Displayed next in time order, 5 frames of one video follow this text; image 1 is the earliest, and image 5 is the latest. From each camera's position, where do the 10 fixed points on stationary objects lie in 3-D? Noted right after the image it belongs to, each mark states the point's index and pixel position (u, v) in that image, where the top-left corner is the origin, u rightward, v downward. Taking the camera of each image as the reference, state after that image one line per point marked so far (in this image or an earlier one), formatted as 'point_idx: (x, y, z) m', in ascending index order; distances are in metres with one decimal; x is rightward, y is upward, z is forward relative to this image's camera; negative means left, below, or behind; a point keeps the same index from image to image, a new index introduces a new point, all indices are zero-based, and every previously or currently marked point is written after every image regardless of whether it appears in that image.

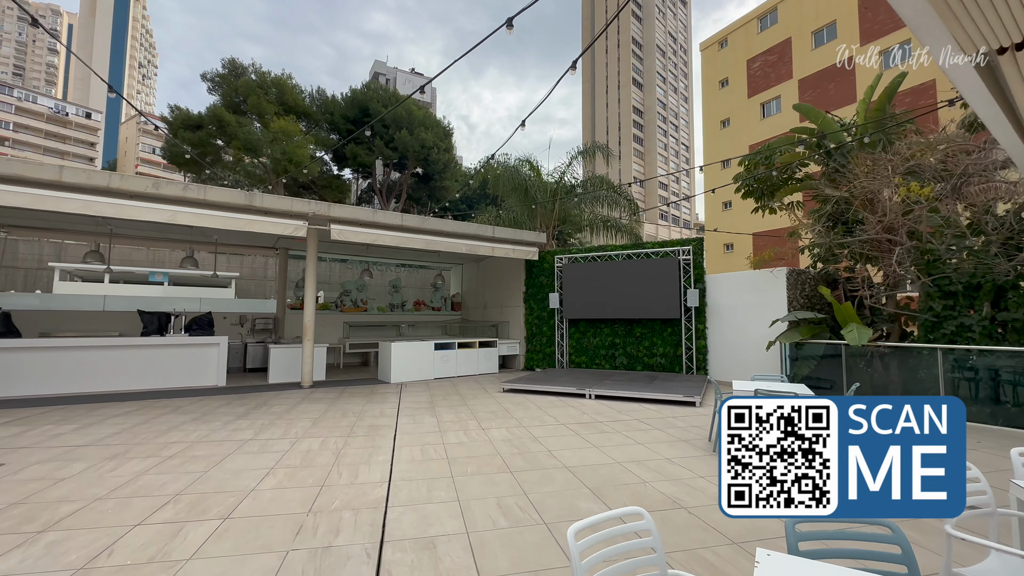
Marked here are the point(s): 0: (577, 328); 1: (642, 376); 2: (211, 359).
0: (+1.5, -0.9, +10.2) m
1: (+2.6, -1.7, +8.6) m
2: (-5.9, -1.4, +8.7) m
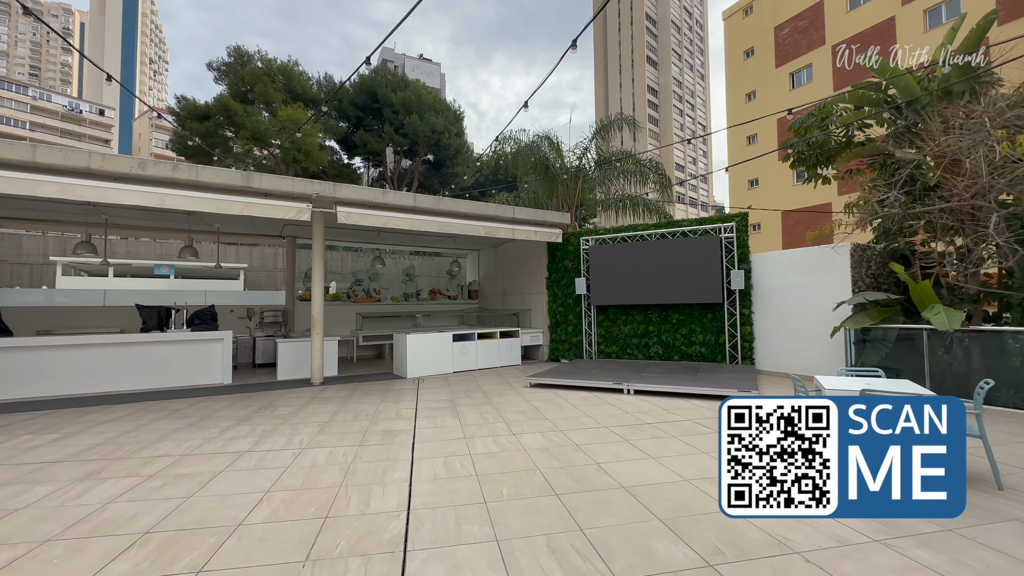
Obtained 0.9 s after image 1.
0: (+2.0, -0.6, +9.4) m
1: (+3.0, -1.4, +7.8) m
2: (-5.5, -1.3, +8.2) m
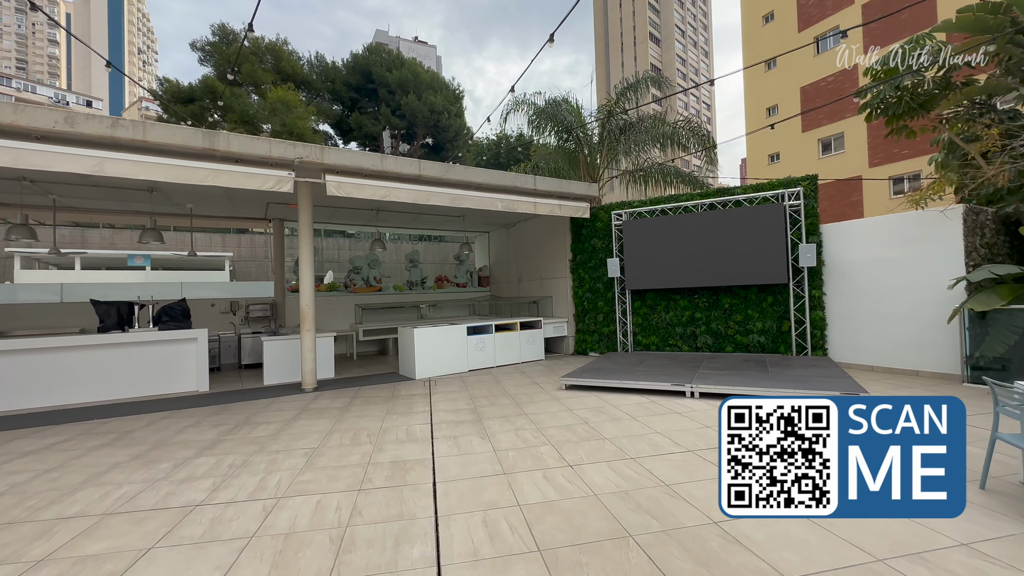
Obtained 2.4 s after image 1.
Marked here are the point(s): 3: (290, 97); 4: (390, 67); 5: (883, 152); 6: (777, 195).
0: (+2.4, -0.2, +8.2) m
1: (+3.4, -1.1, +6.5) m
2: (-5.0, -1.1, +6.9) m
3: (-8.1, +6.9, +16.1) m
4: (-5.4, +9.7, +19.7) m
5: (+13.1, +4.8, +15.8) m
6: (+4.2, +1.5, +7.1) m
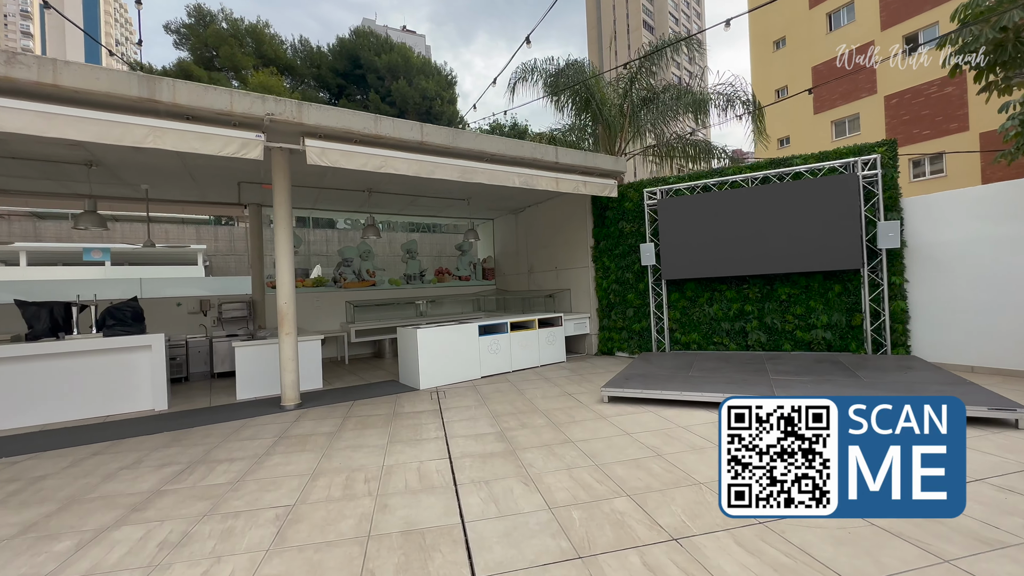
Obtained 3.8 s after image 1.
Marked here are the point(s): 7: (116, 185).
0: (+2.7, -0.1, +7.1) m
1: (+3.8, -0.9, +5.4) m
2: (-4.7, -1.1, +5.7) m
3: (-8.0, +7.0, +14.7) m
4: (-5.5, +9.9, +18.3) m
5: (+13.1, +5.2, +14.8) m
6: (+4.5, +1.7, +6.0) m
7: (-5.8, +1.5, +6.5) m
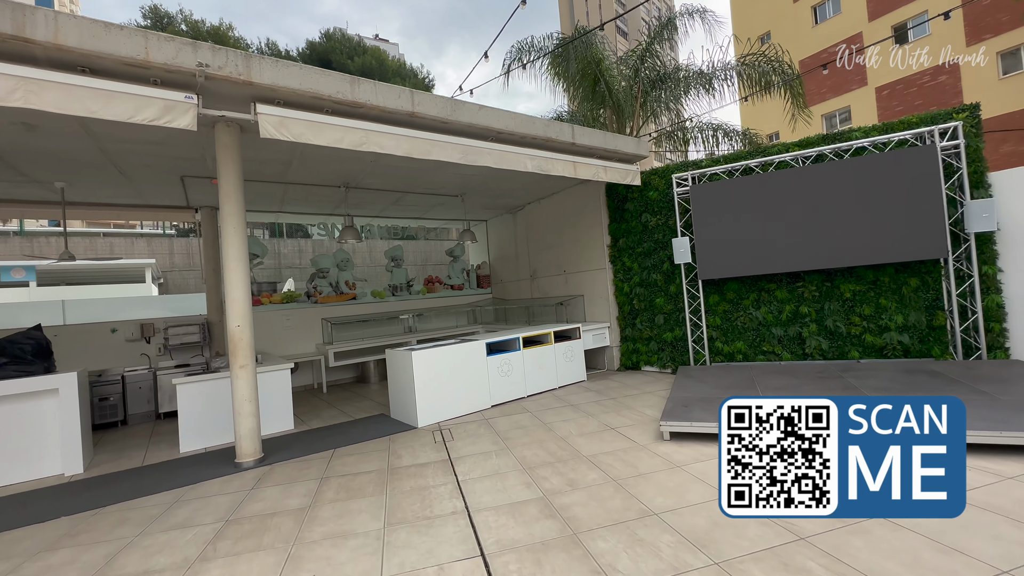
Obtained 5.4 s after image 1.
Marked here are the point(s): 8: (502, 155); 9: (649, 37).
0: (+2.8, -0.1, +6.0) m
1: (+4.0, -0.9, +4.4) m
2: (-4.5, -1.3, +4.3) m
3: (-8.4, +6.5, +13.4) m
4: (-6.2, +9.3, +17.1) m
5: (+12.7, +5.4, +14.3) m
6: (+4.6, +1.7, +5.1) m
7: (-5.7, +1.2, +5.1) m
8: (-0.1, +1.4, +4.9) m
9: (+2.4, +4.5, +8.0) m
